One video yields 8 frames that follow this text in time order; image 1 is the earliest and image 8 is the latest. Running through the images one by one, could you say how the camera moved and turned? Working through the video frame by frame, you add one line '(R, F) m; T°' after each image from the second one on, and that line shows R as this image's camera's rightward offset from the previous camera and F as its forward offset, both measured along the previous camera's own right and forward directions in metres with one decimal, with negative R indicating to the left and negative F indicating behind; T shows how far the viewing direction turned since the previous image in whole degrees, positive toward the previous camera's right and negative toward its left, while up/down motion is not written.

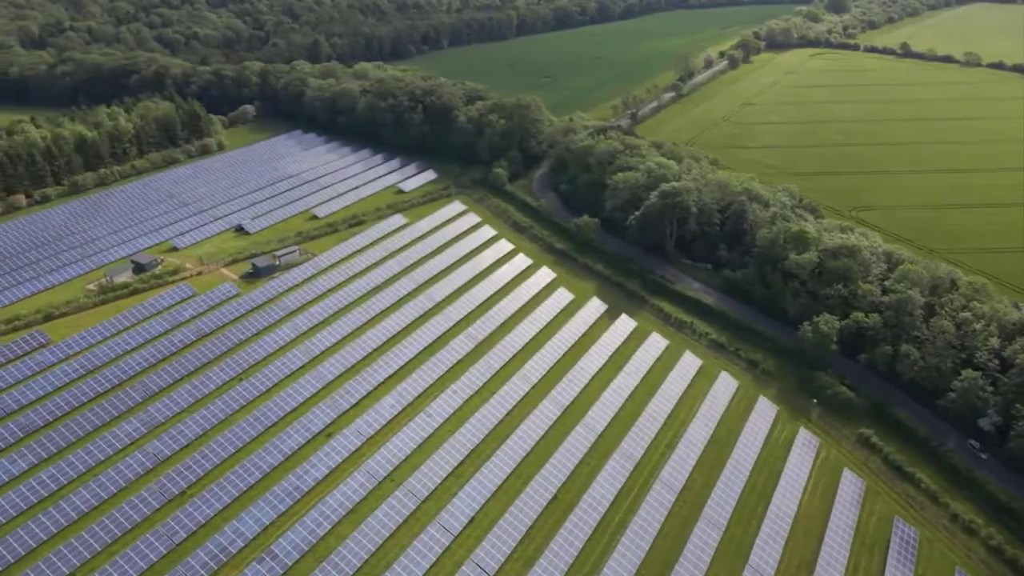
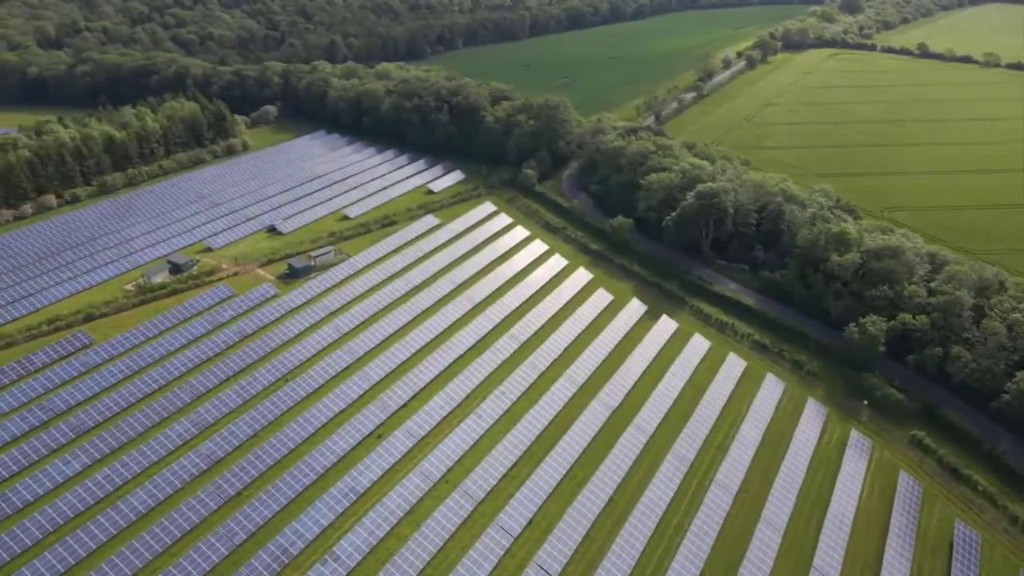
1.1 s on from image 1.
(-3.2, +0.1) m; 0°
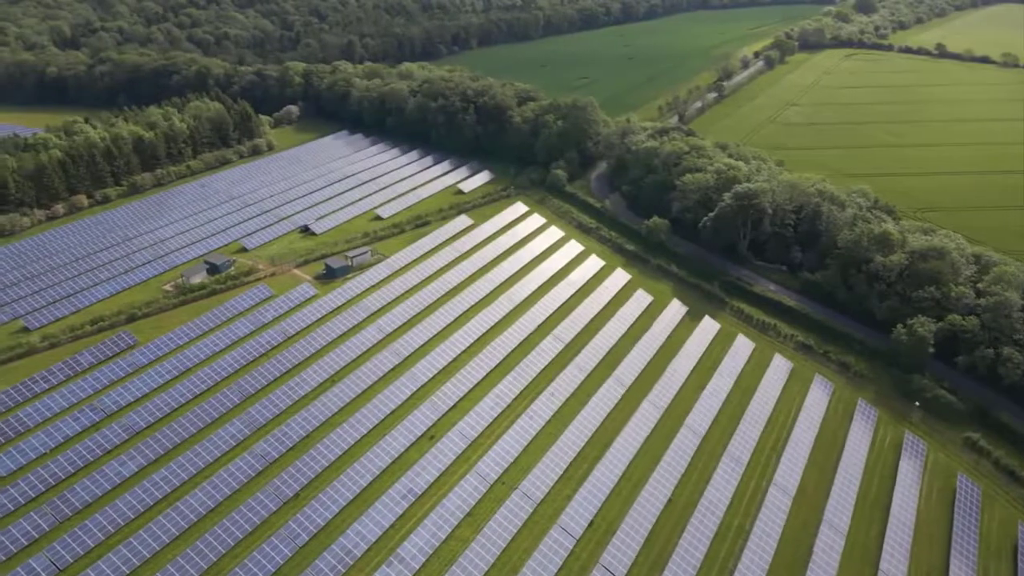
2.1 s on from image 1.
(-3.3, +0.1) m; 0°
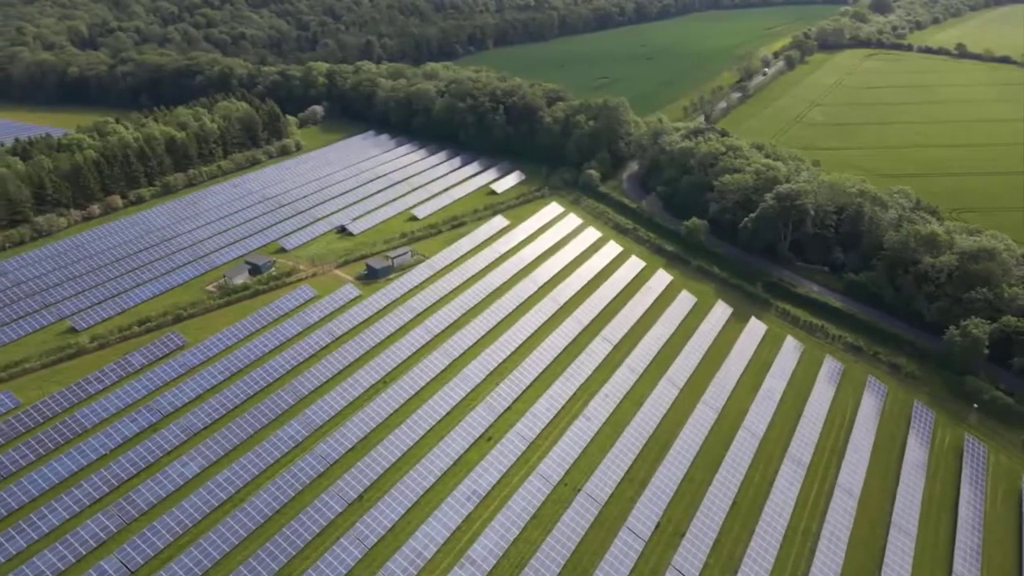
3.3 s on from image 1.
(-3.6, +0.1) m; 0°
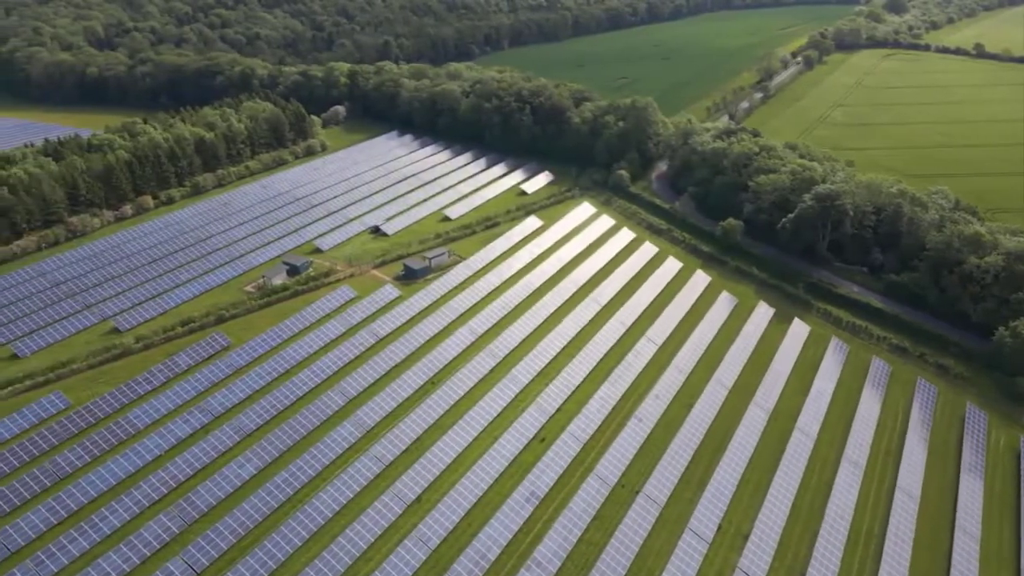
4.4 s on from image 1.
(-3.3, +0.1) m; 0°
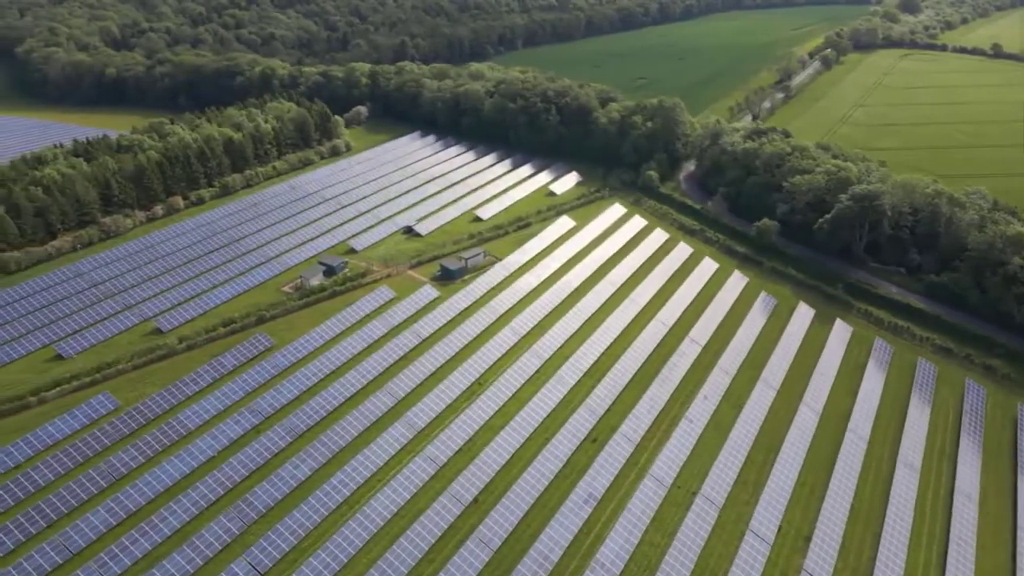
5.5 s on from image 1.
(-3.2, +0.1) m; 0°
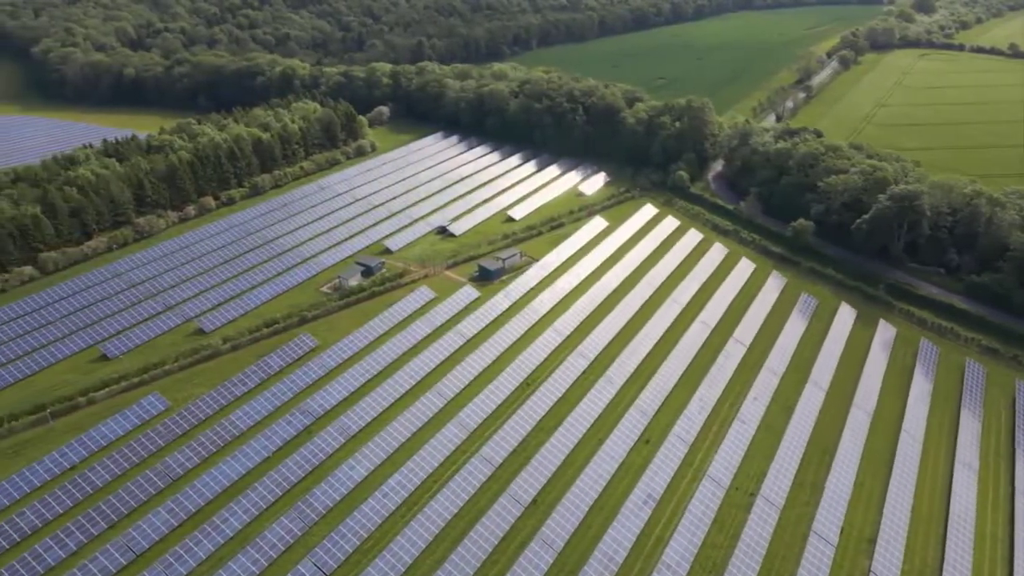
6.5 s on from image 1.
(-3.3, +0.1) m; 0°
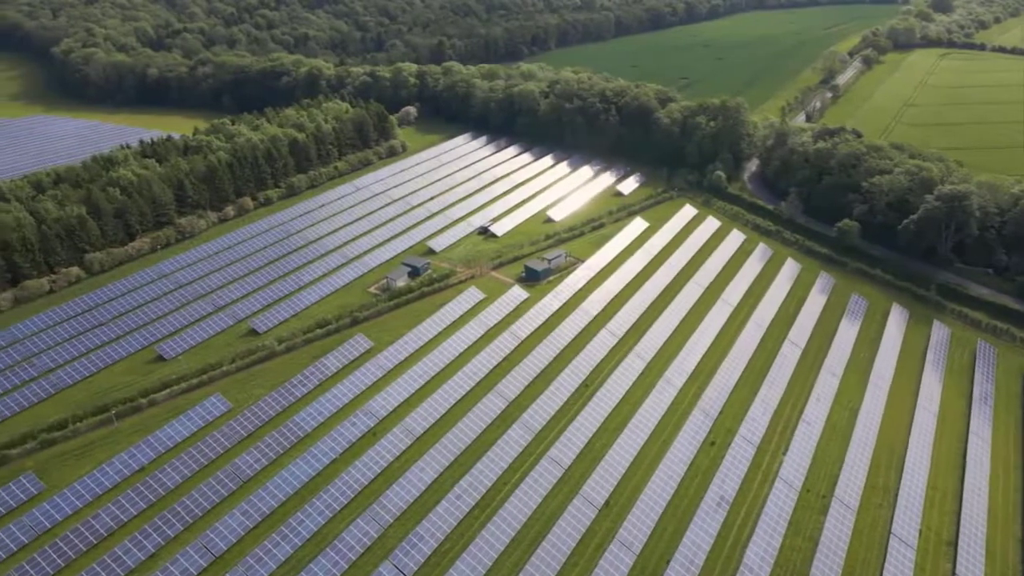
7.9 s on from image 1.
(-4.1, +0.1) m; 0°
